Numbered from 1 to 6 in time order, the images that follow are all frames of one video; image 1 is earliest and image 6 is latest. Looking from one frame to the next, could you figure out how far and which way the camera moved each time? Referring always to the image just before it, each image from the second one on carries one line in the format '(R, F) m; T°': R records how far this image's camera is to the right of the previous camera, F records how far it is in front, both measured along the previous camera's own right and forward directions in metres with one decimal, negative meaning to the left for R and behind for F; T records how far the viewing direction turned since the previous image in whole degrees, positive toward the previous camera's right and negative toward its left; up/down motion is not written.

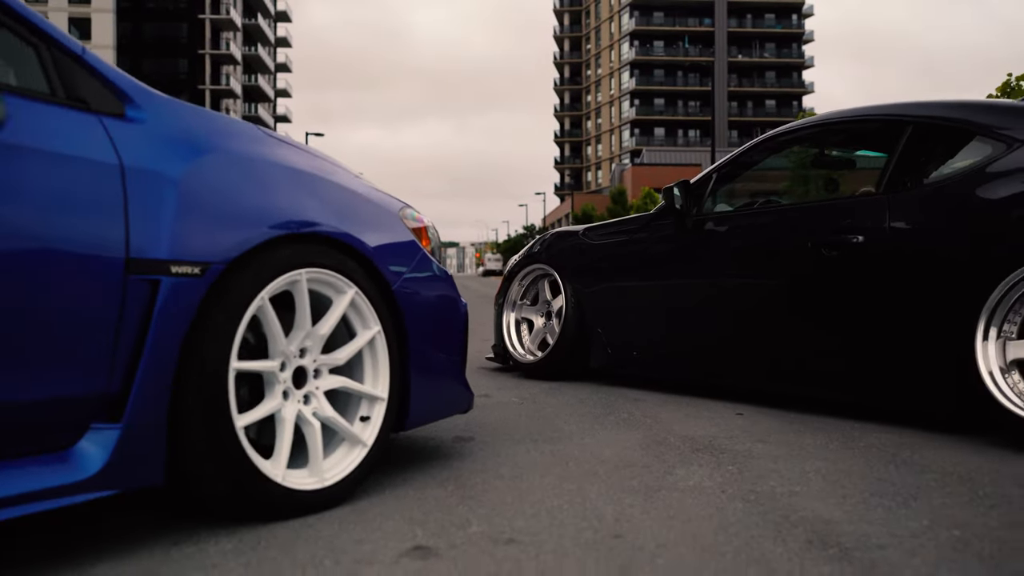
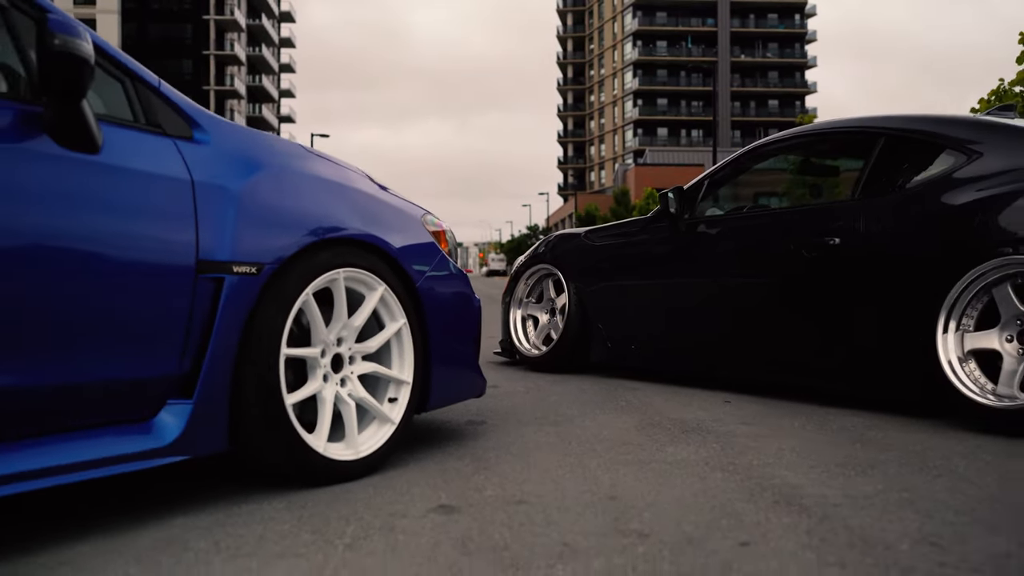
(0.0, -0.4) m; 0°
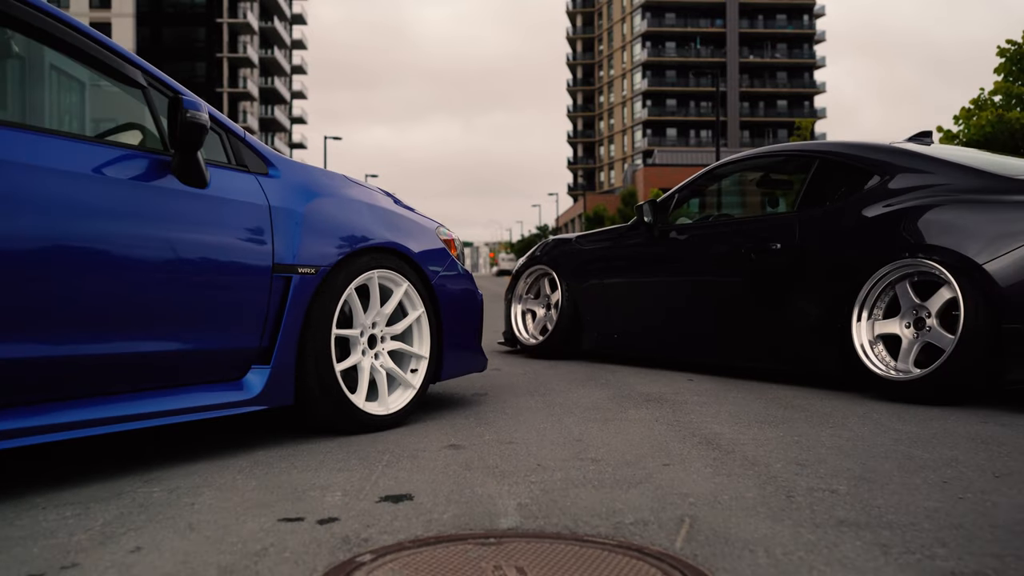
(+0.1, -0.9) m; -1°
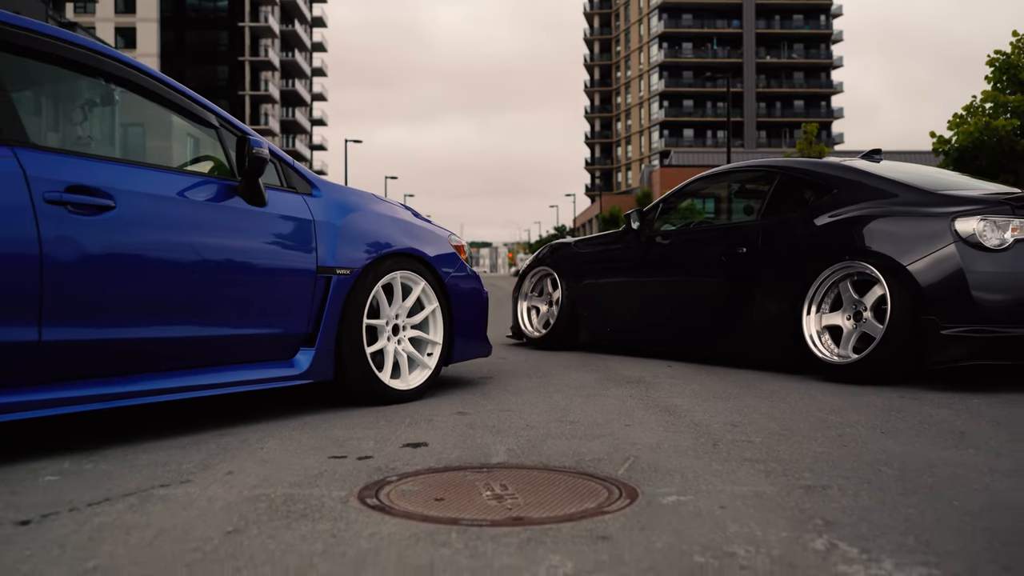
(+0.1, -0.9) m; -1°
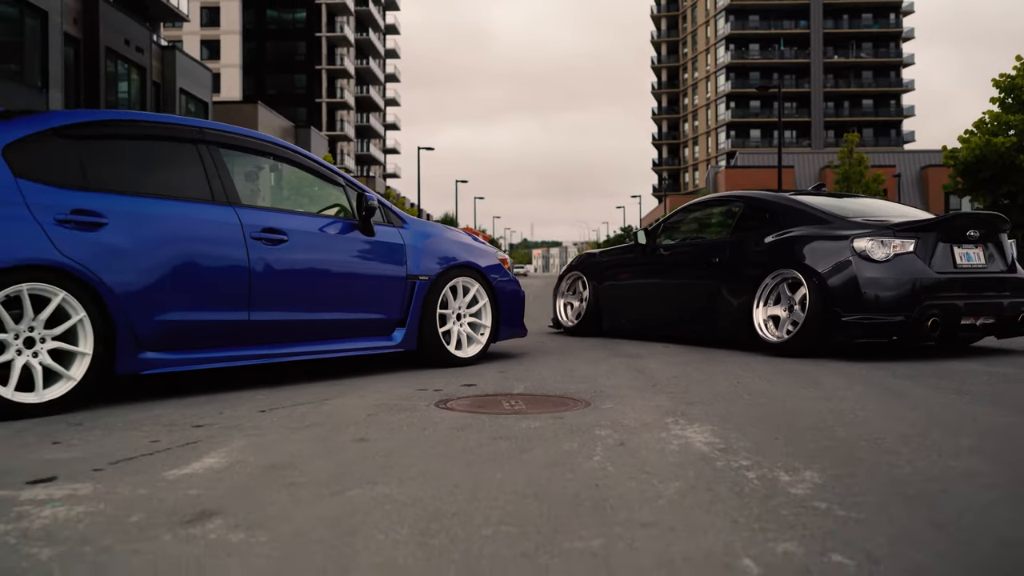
(+0.3, -2.2) m; -4°
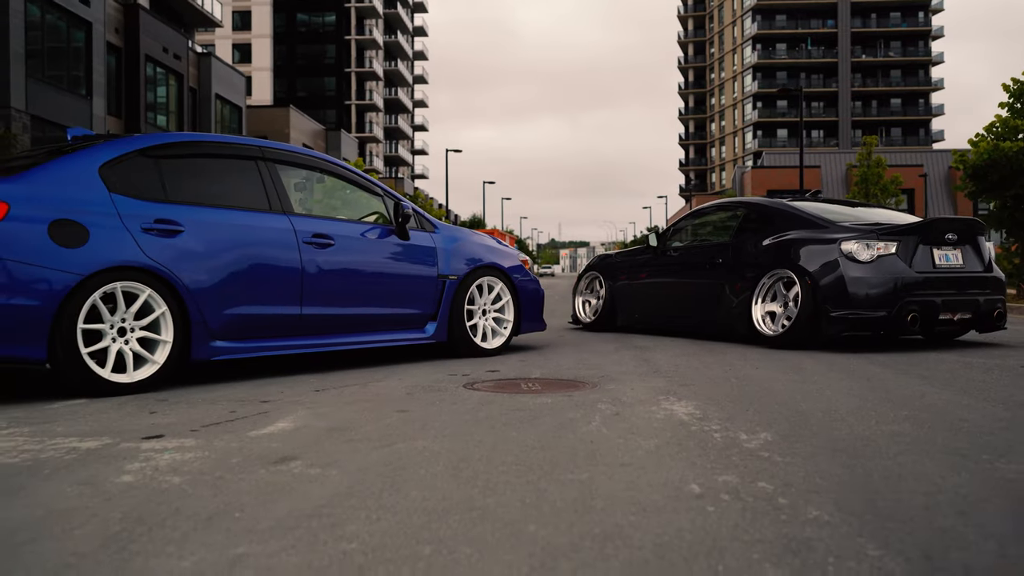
(+0.1, -0.8) m; -2°
